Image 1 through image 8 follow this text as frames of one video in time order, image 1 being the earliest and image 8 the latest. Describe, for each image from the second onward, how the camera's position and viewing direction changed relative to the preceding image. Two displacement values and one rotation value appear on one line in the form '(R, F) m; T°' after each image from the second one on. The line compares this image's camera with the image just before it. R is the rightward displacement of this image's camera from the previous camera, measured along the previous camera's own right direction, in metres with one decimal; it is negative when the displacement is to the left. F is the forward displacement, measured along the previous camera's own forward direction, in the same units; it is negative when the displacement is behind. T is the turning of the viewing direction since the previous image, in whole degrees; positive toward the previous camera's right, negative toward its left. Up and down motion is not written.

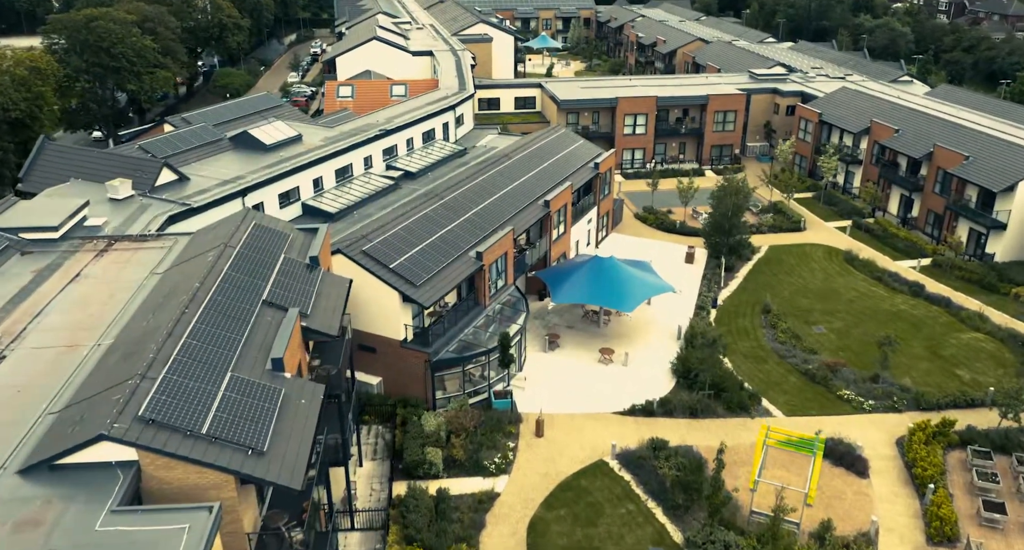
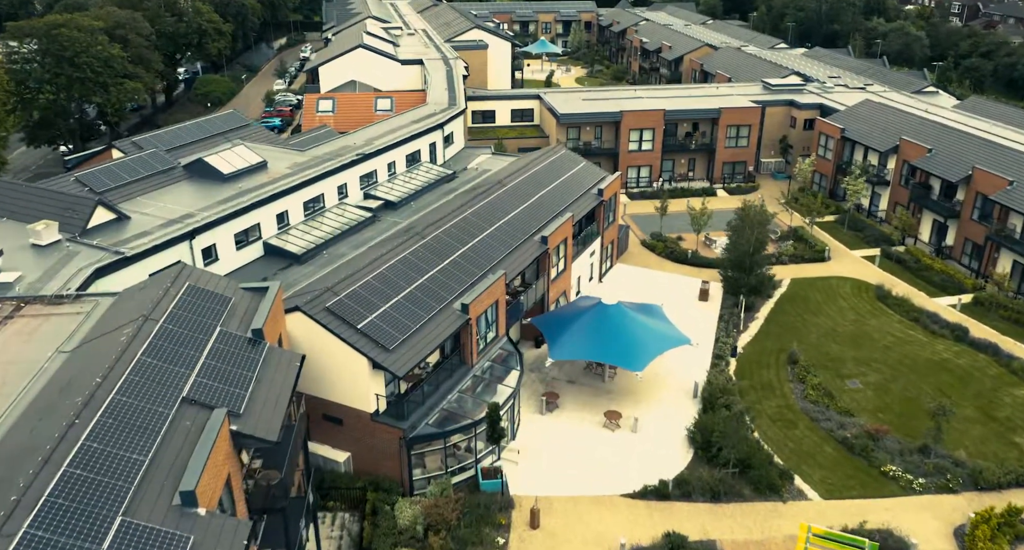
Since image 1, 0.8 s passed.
(+0.4, +4.6) m; 0°
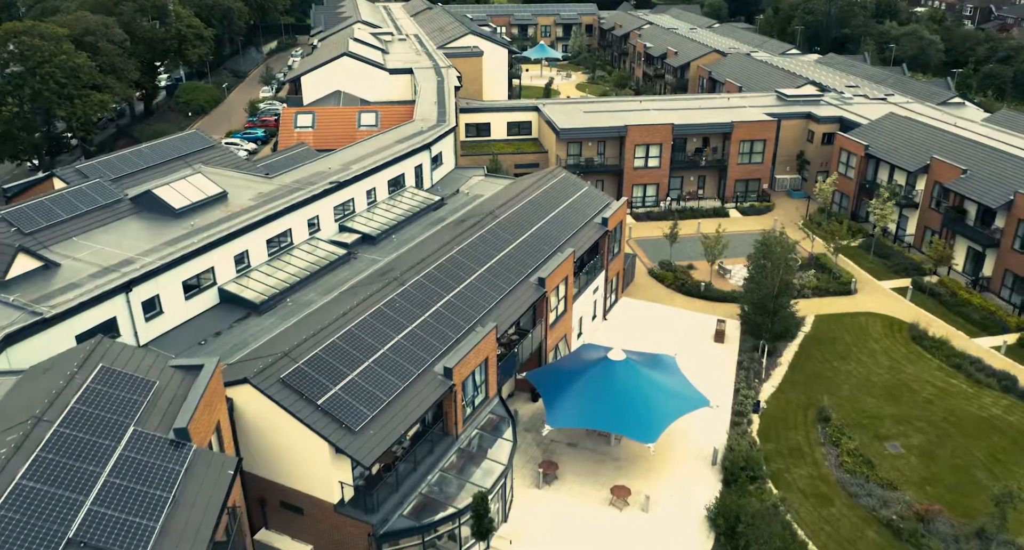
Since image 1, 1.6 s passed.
(+0.3, +4.1) m; 0°
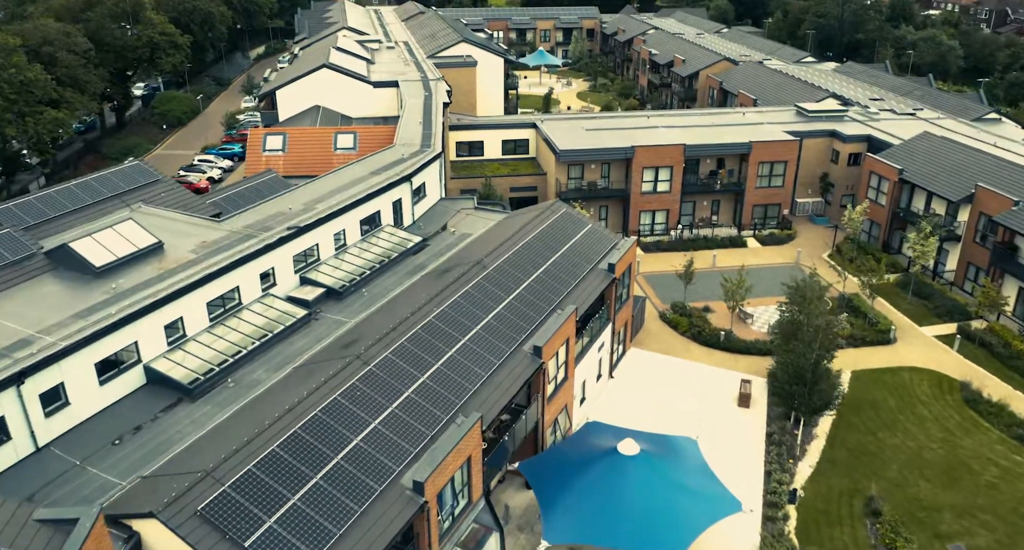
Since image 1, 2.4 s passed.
(+0.4, +4.9) m; 0°
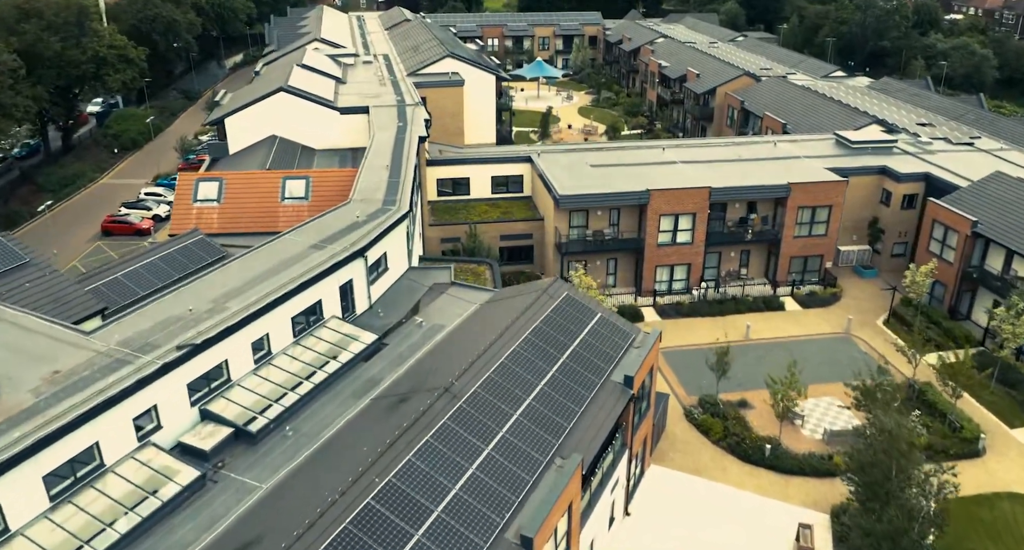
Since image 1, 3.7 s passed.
(+0.5, +7.9) m; 0°
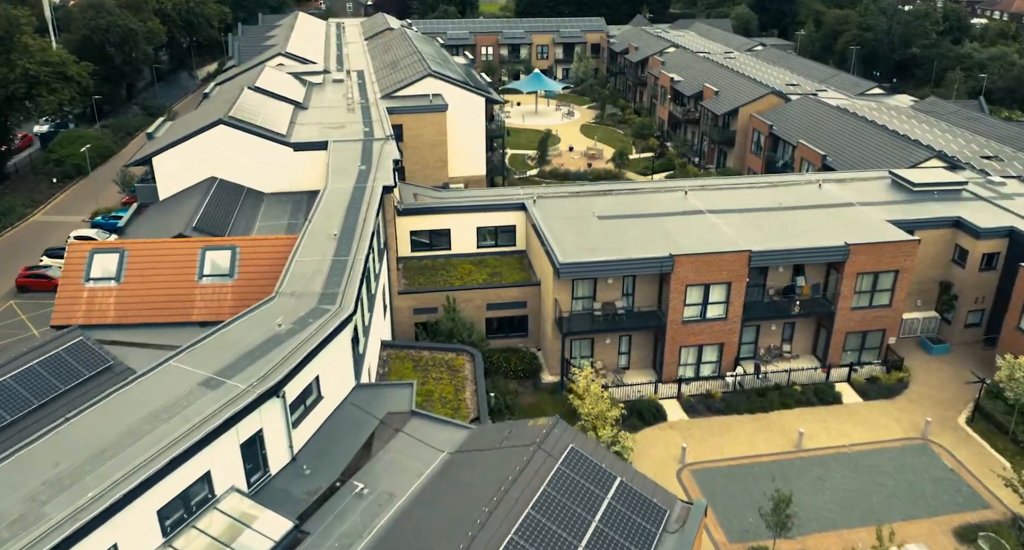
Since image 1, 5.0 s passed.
(+0.5, +7.9) m; 0°
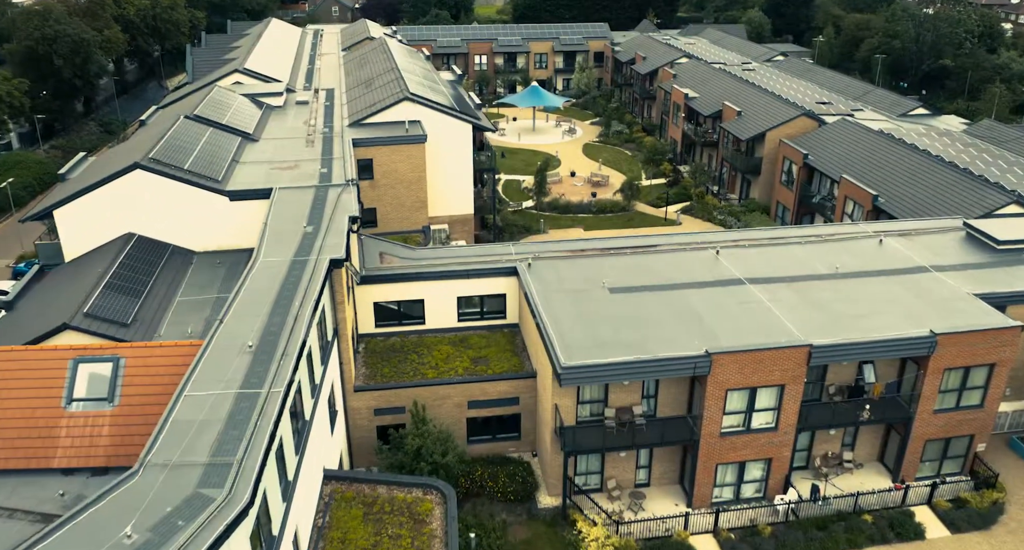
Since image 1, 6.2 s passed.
(+0.4, +7.2) m; 0°
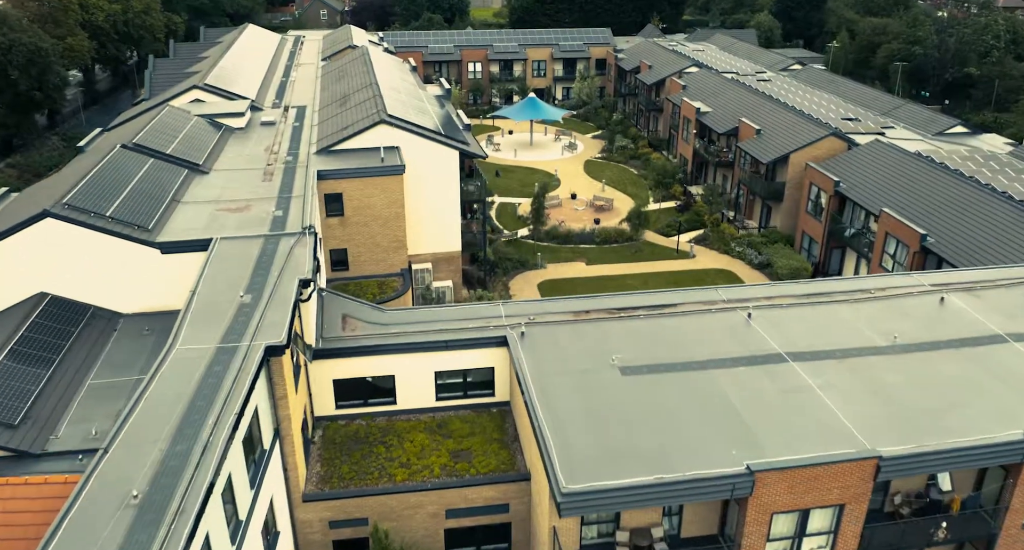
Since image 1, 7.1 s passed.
(+0.3, +5.1) m; 0°
